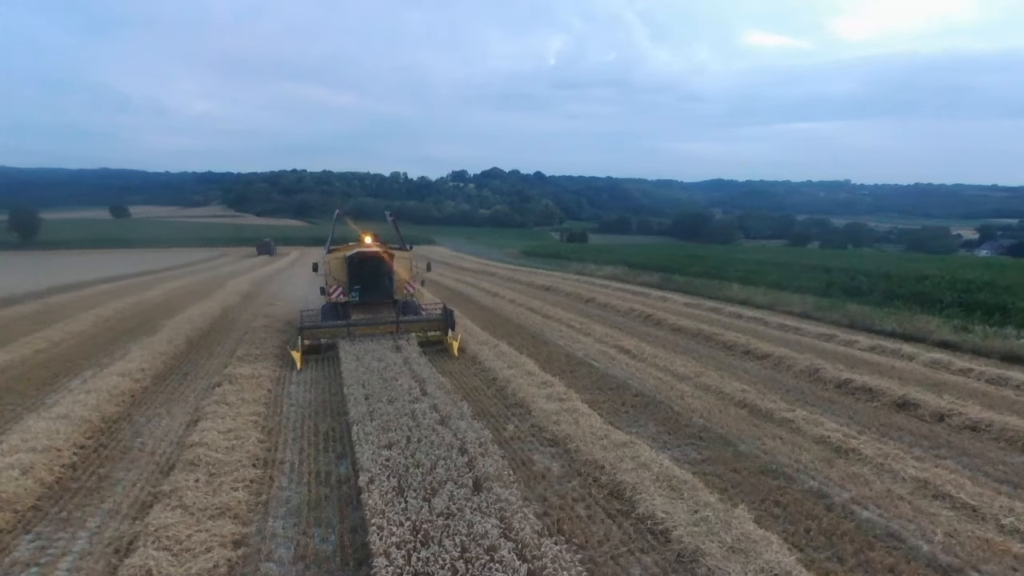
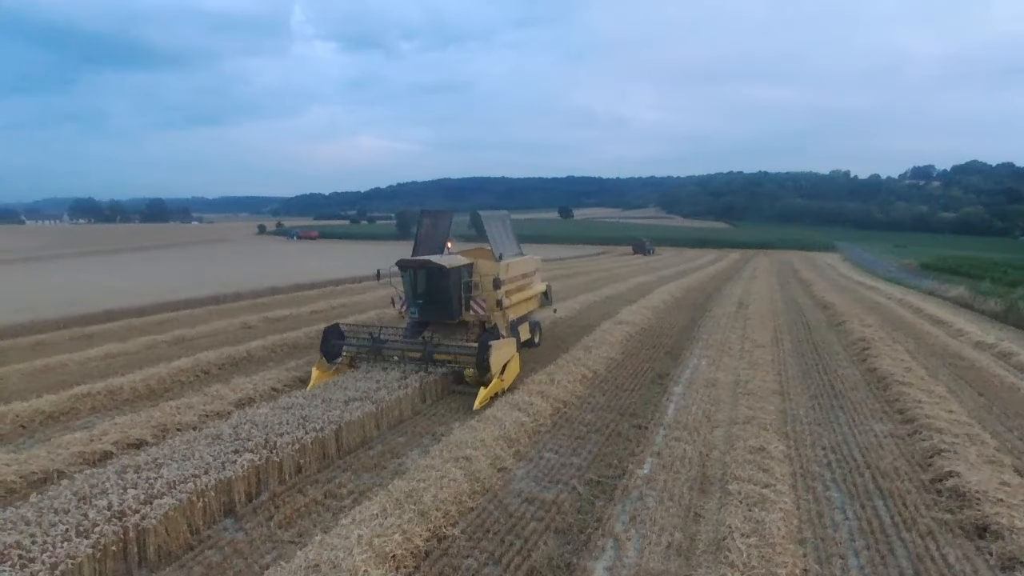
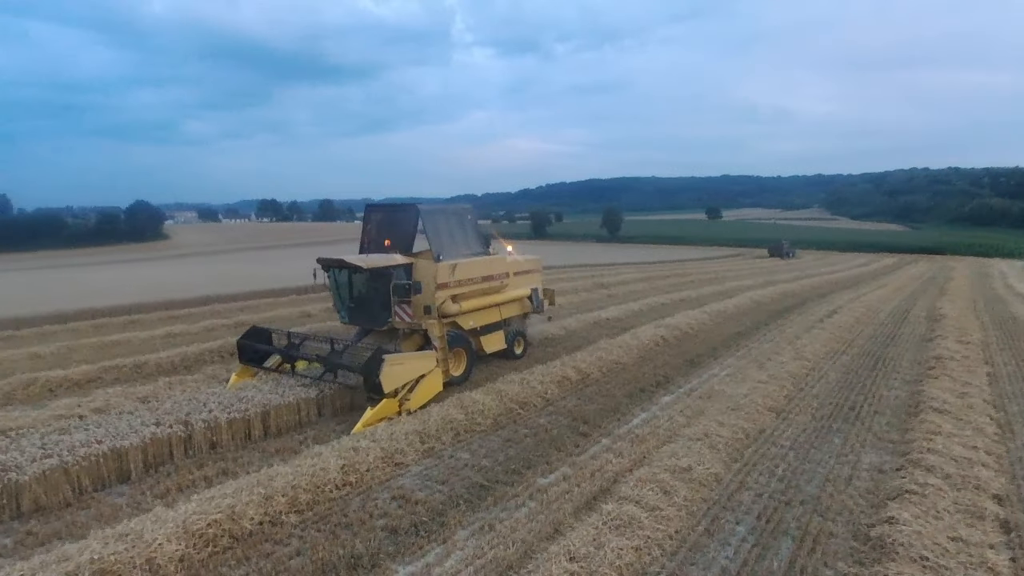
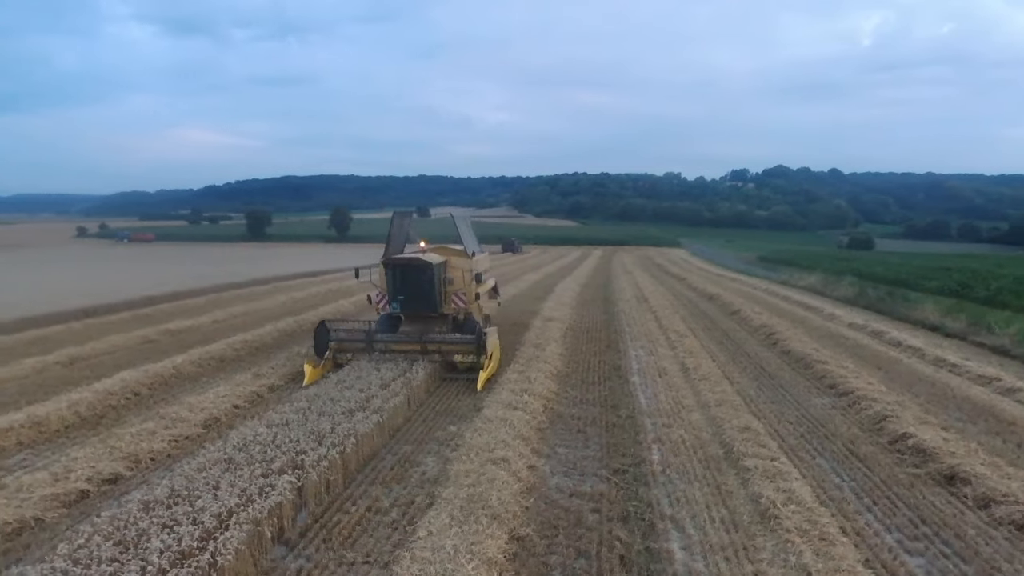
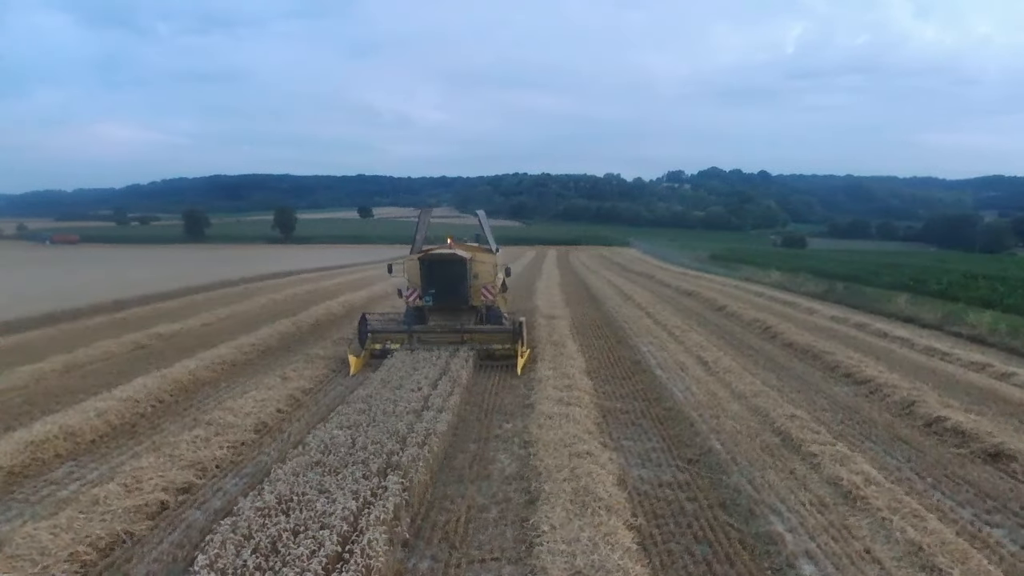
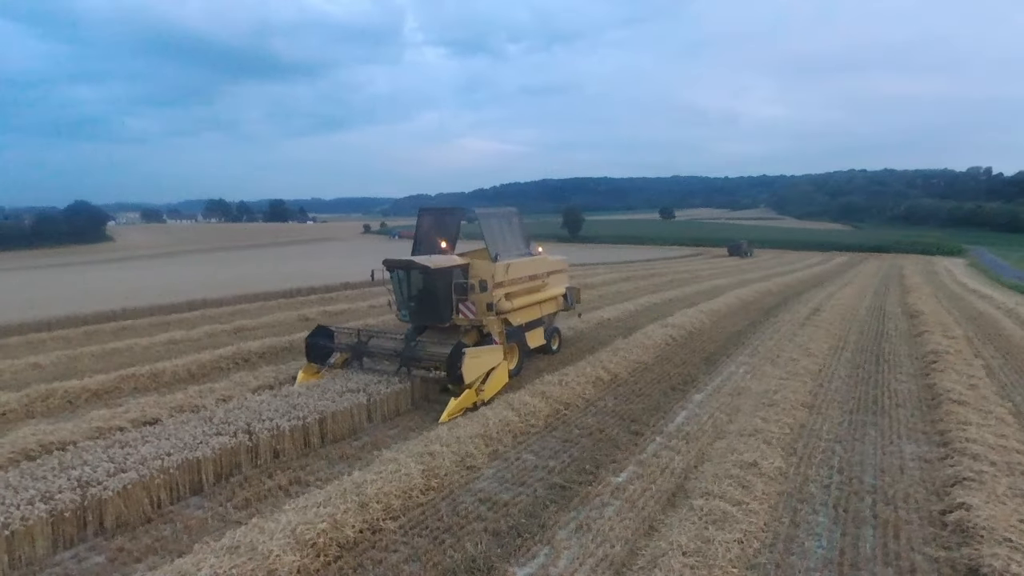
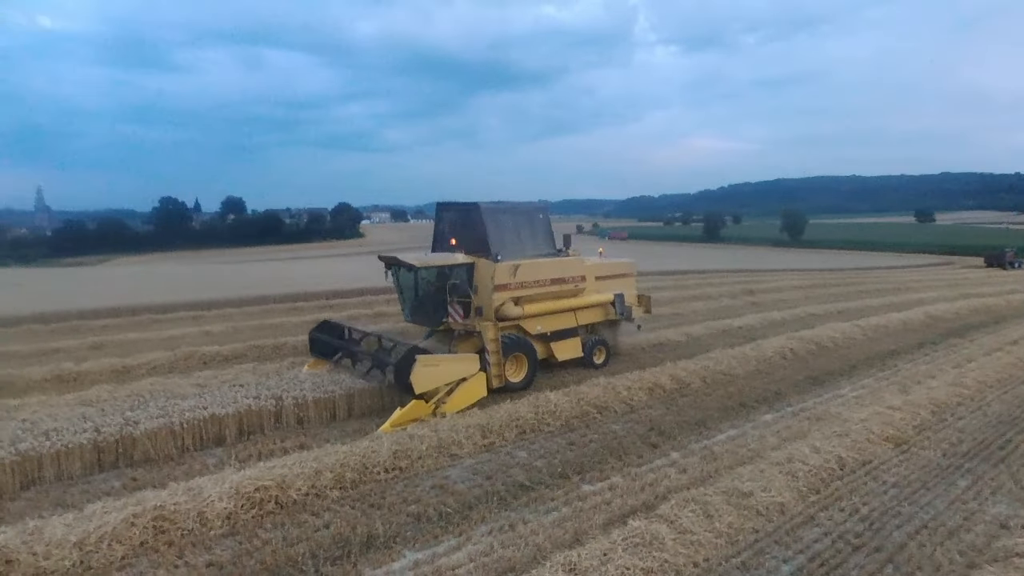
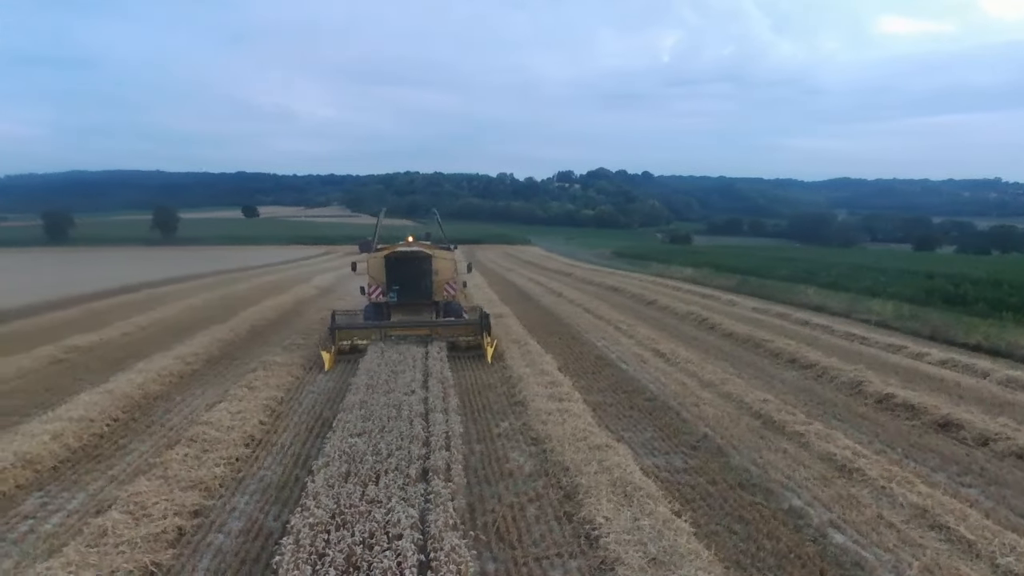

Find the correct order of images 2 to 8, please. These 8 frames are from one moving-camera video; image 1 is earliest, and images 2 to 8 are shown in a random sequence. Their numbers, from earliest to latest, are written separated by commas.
8, 5, 4, 2, 6, 3, 7
